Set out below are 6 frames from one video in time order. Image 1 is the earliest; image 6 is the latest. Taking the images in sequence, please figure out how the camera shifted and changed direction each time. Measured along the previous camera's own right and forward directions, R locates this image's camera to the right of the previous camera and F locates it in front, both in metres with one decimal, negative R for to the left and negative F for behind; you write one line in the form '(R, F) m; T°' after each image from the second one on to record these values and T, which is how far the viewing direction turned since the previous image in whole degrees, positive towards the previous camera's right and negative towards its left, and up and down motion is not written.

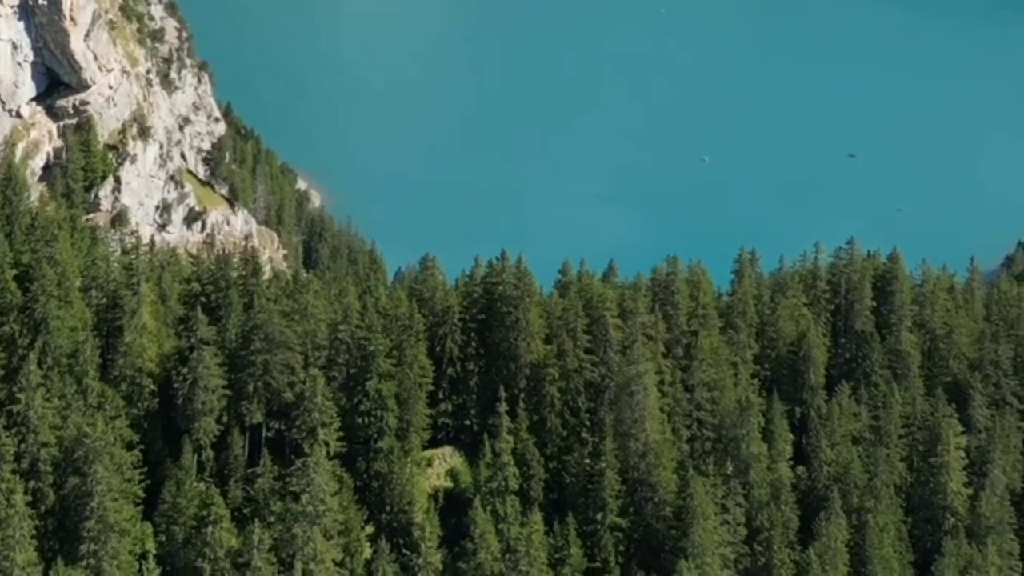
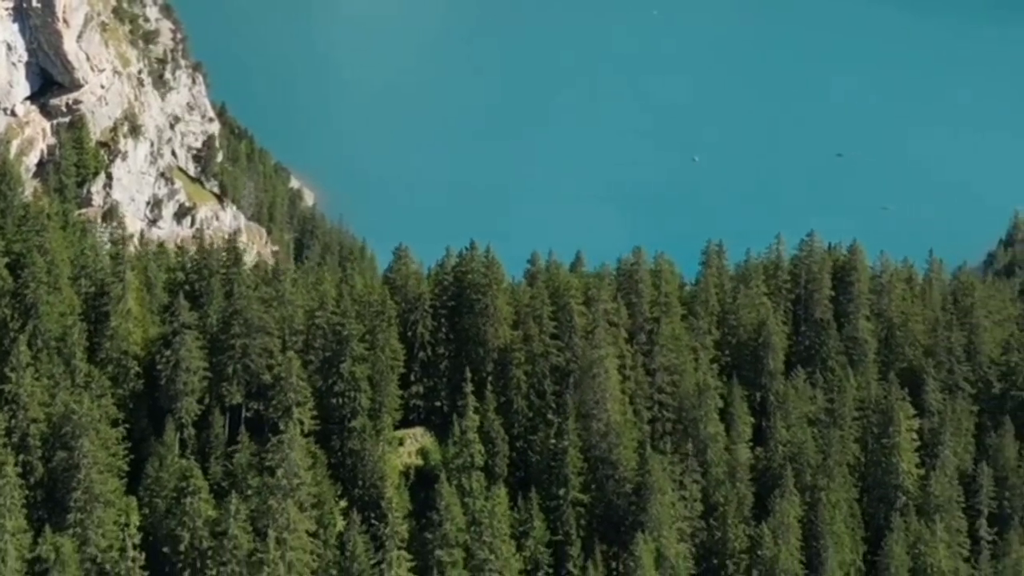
(+2.0, -4.5) m; 0°
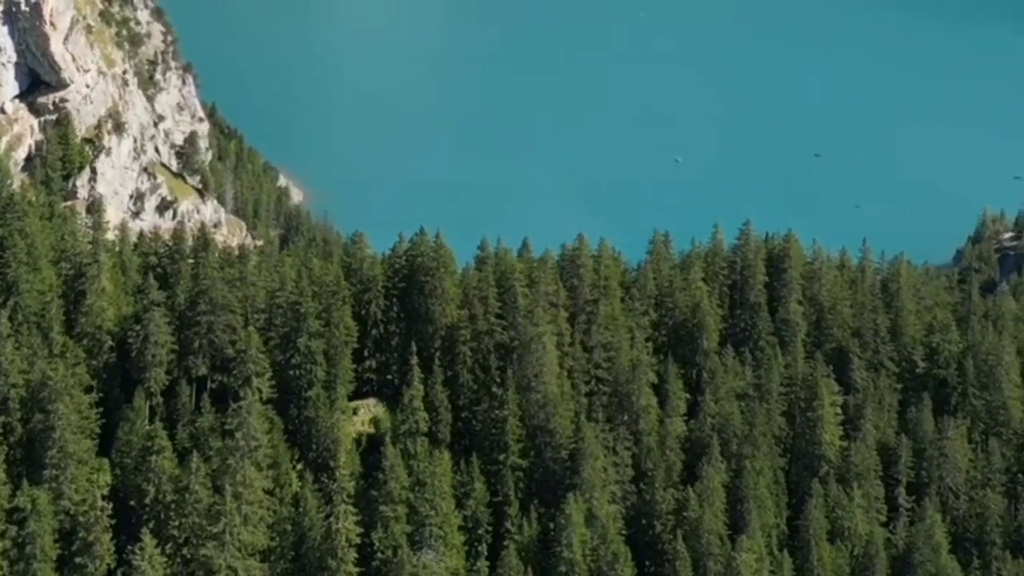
(+3.7, -7.7) m; 0°
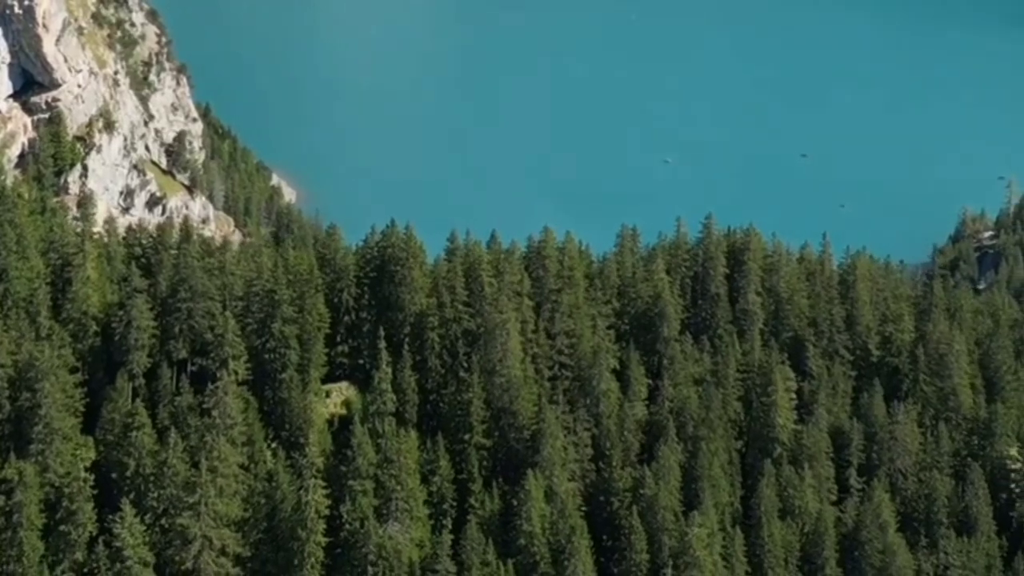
(+2.5, -5.2) m; 0°
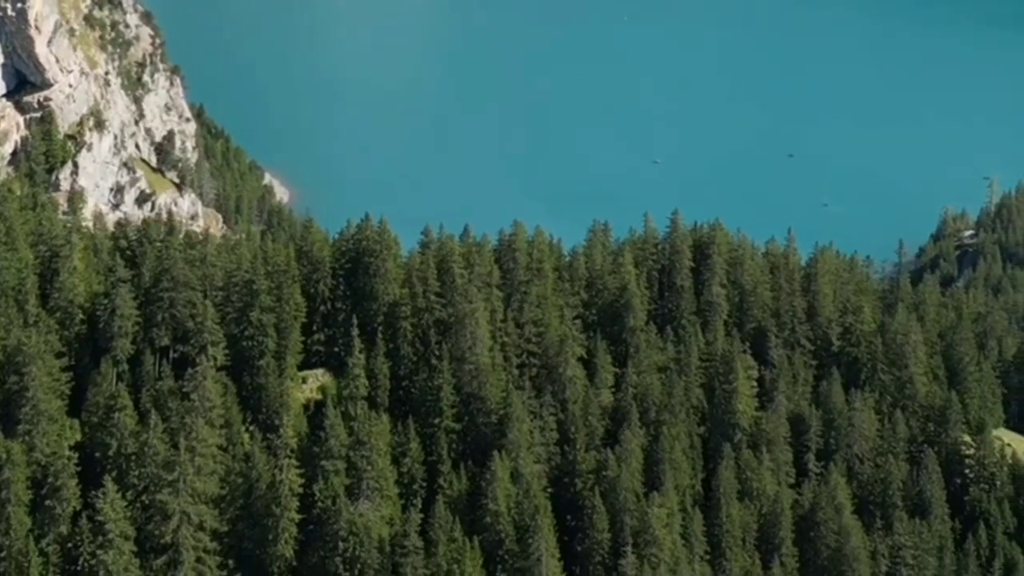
(+2.3, -4.7) m; 0°
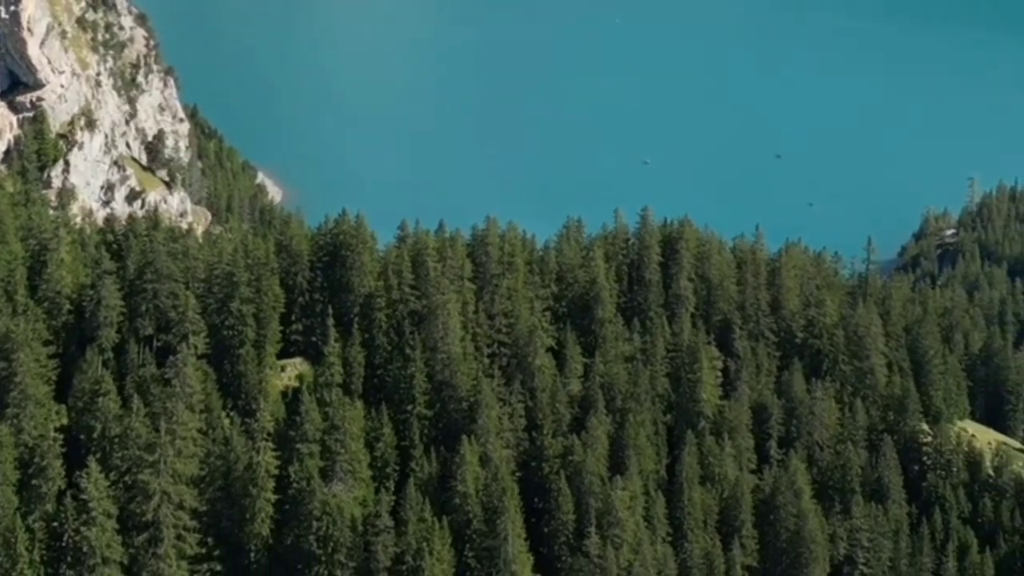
(+2.3, -4.6) m; 0°
